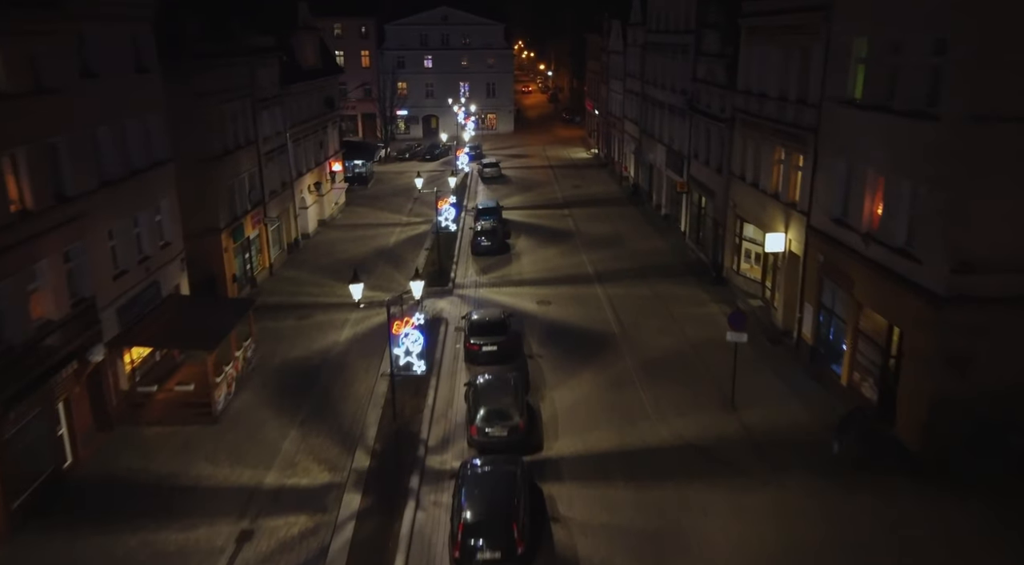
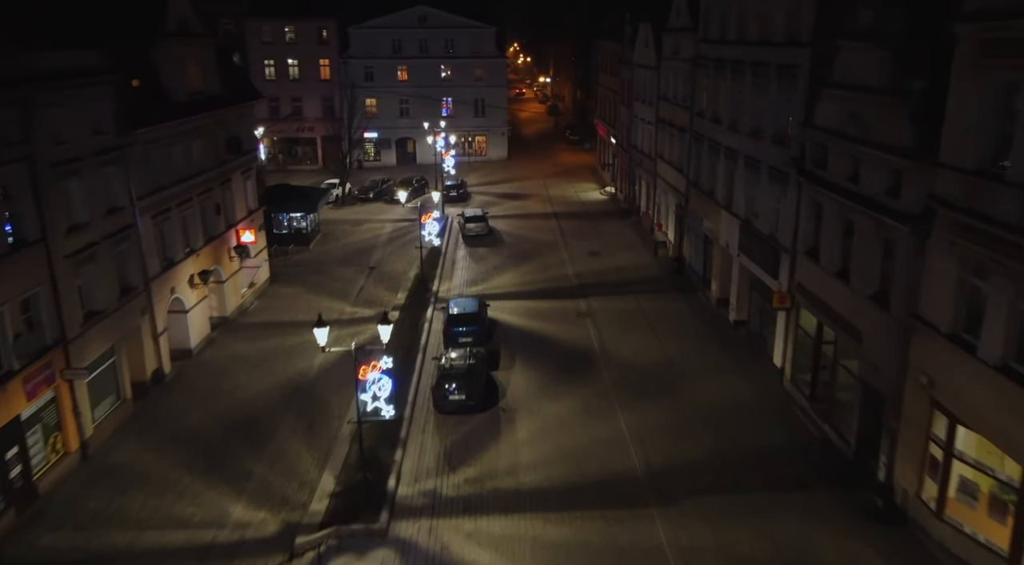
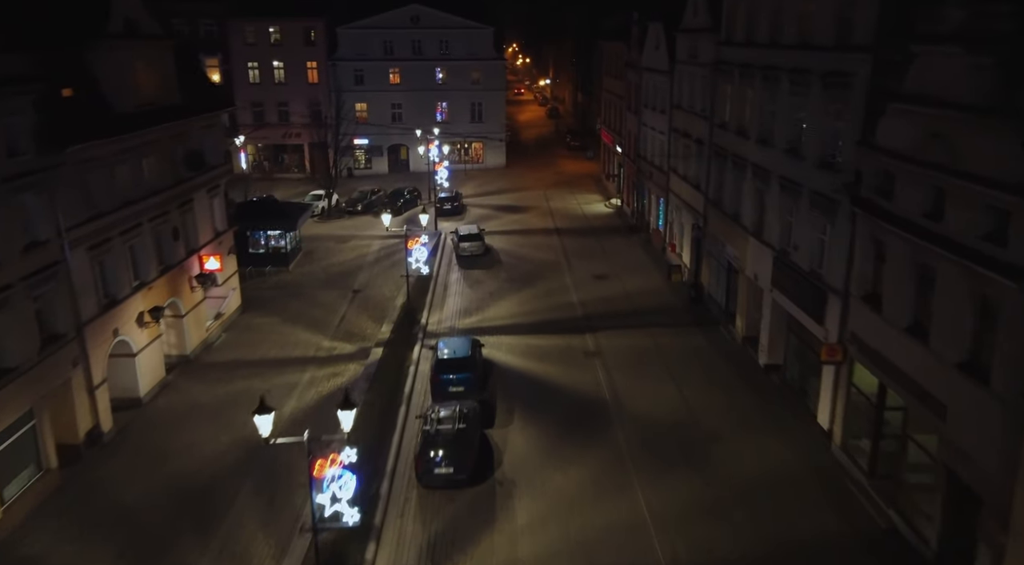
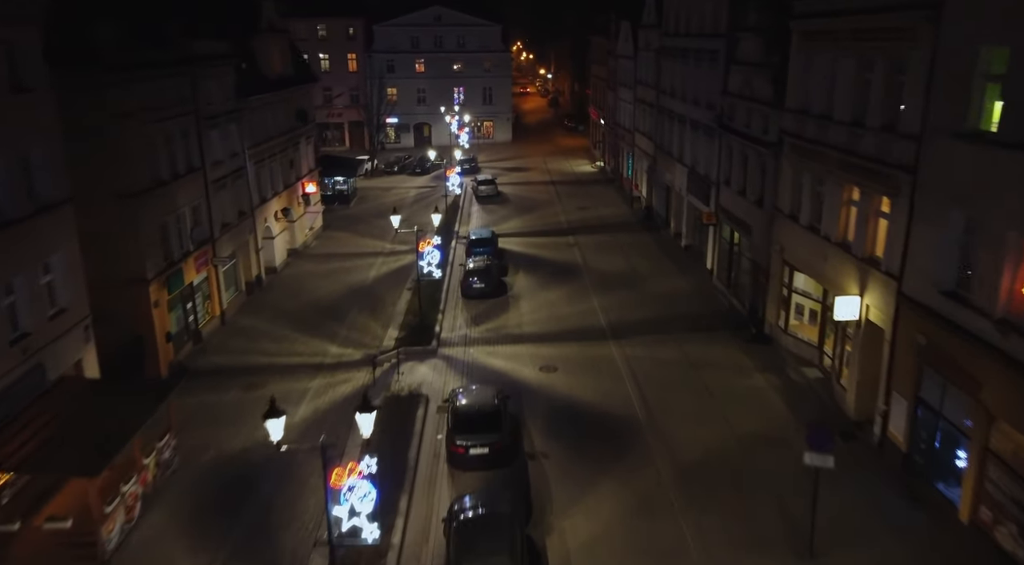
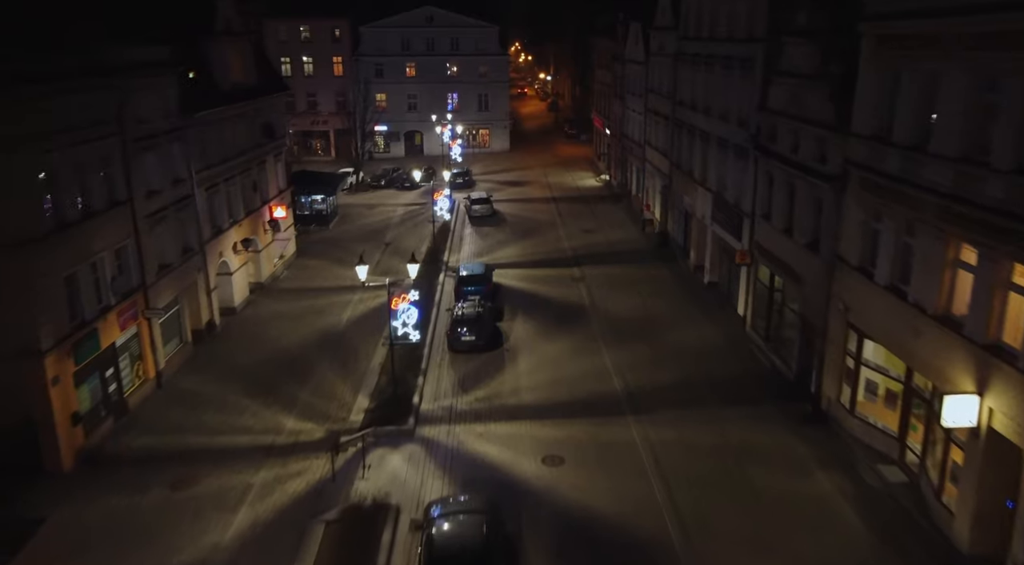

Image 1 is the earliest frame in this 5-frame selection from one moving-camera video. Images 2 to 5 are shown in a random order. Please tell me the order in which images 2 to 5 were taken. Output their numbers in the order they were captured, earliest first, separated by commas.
4, 5, 2, 3
